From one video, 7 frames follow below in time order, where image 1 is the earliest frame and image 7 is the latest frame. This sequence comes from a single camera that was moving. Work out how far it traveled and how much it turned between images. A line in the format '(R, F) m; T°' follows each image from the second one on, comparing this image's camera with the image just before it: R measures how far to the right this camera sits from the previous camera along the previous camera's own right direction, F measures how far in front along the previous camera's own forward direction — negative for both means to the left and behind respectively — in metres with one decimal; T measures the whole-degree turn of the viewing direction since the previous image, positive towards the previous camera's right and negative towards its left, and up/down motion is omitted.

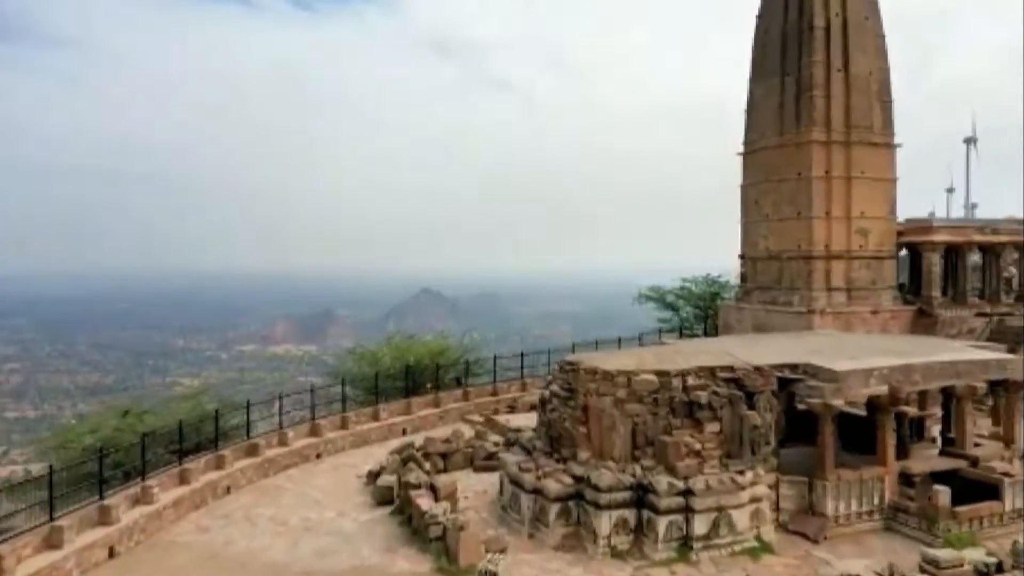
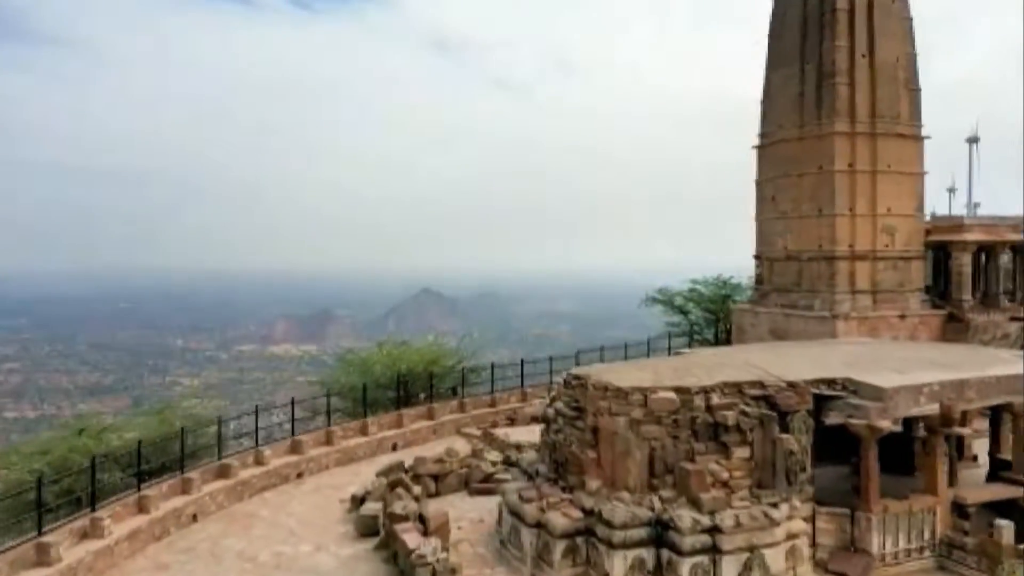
(0.0, +0.6) m; 0°
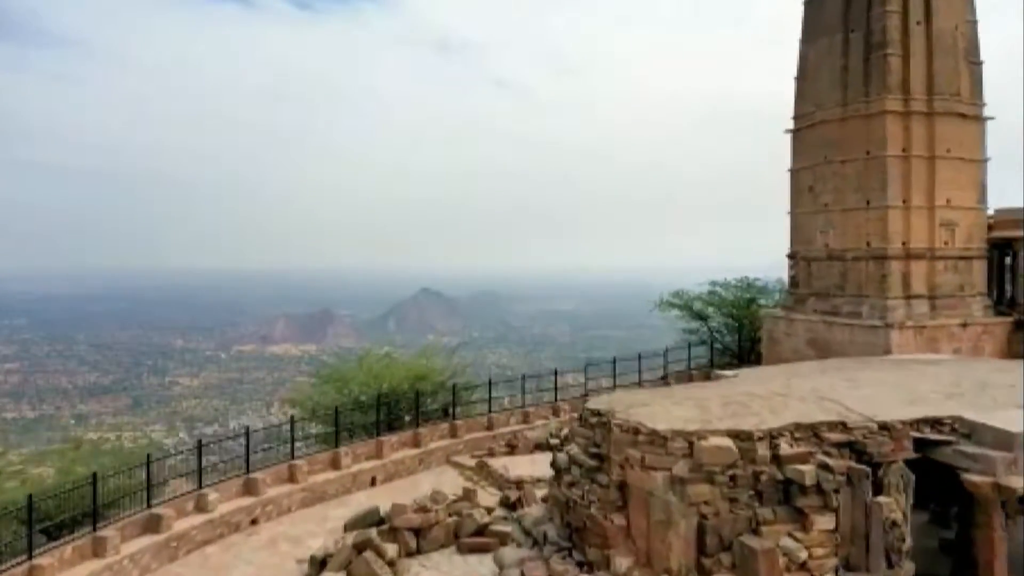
(0.0, +1.1) m; 0°
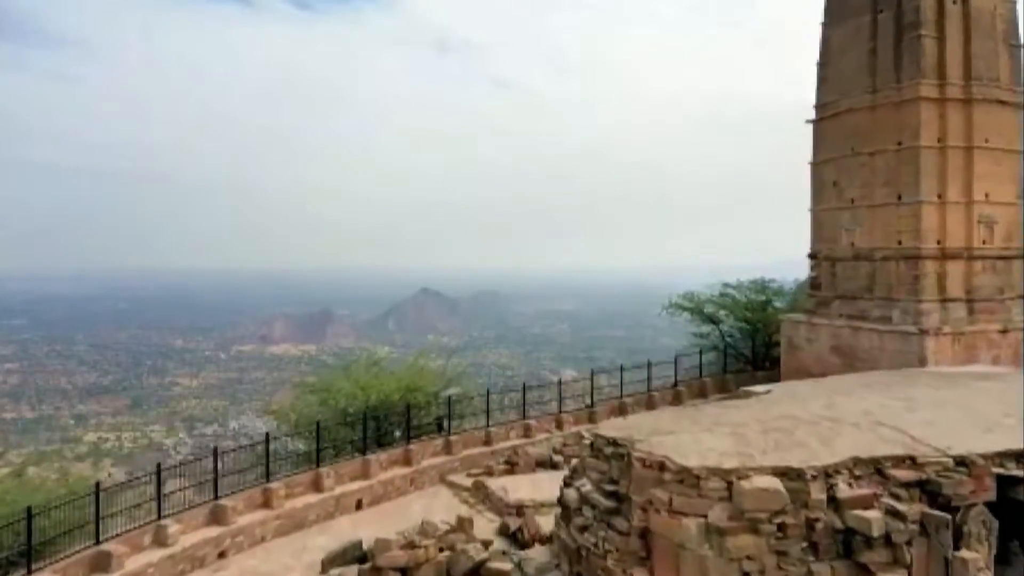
(0.0, +0.5) m; 0°
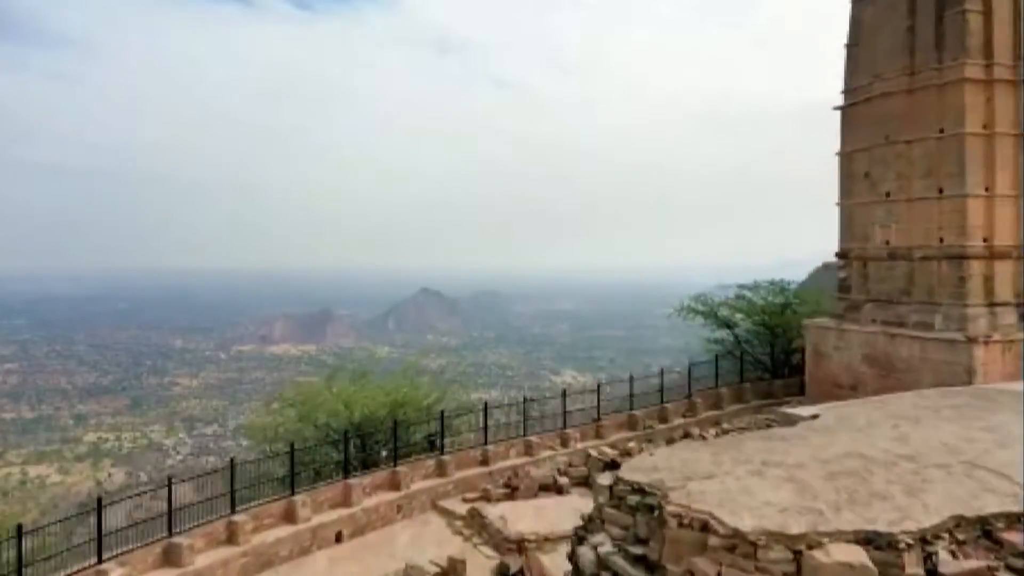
(0.0, +0.6) m; 0°
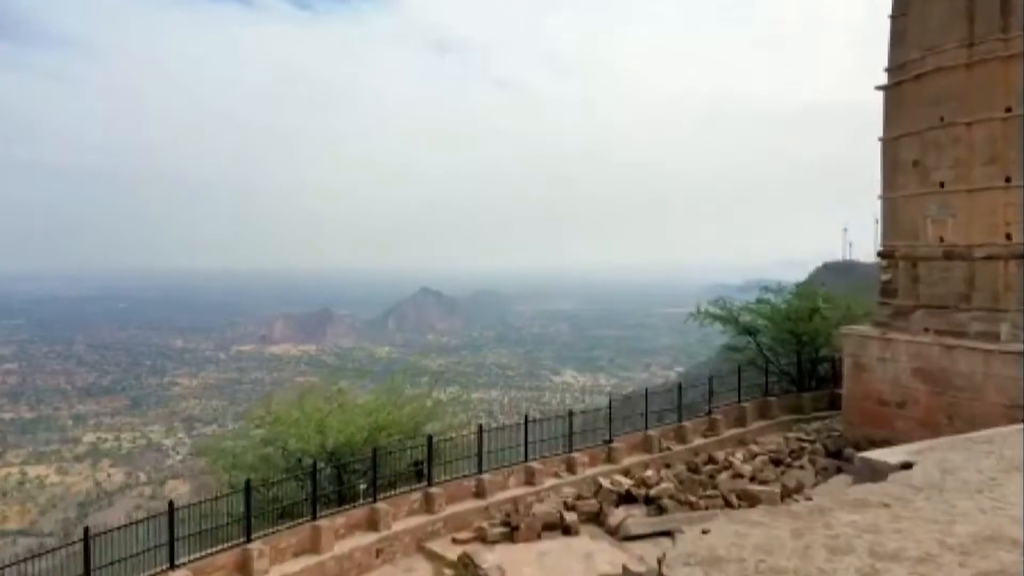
(0.0, +0.8) m; 0°
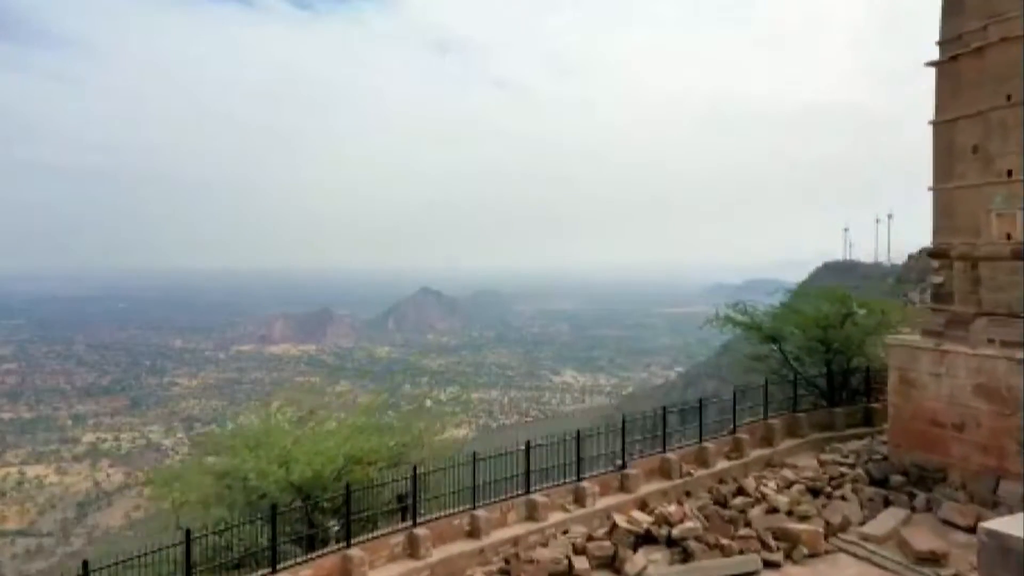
(0.0, +0.7) m; 0°
